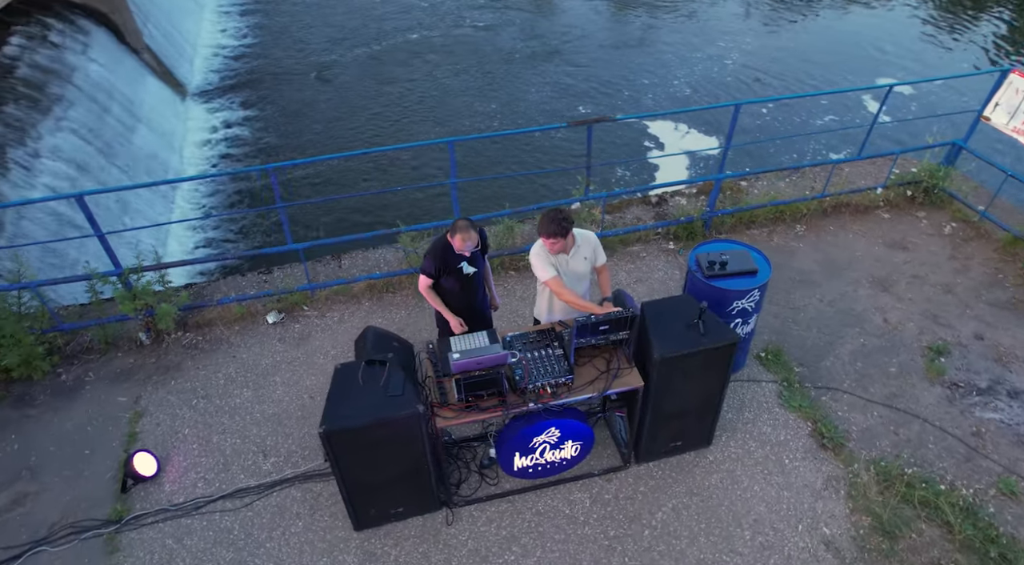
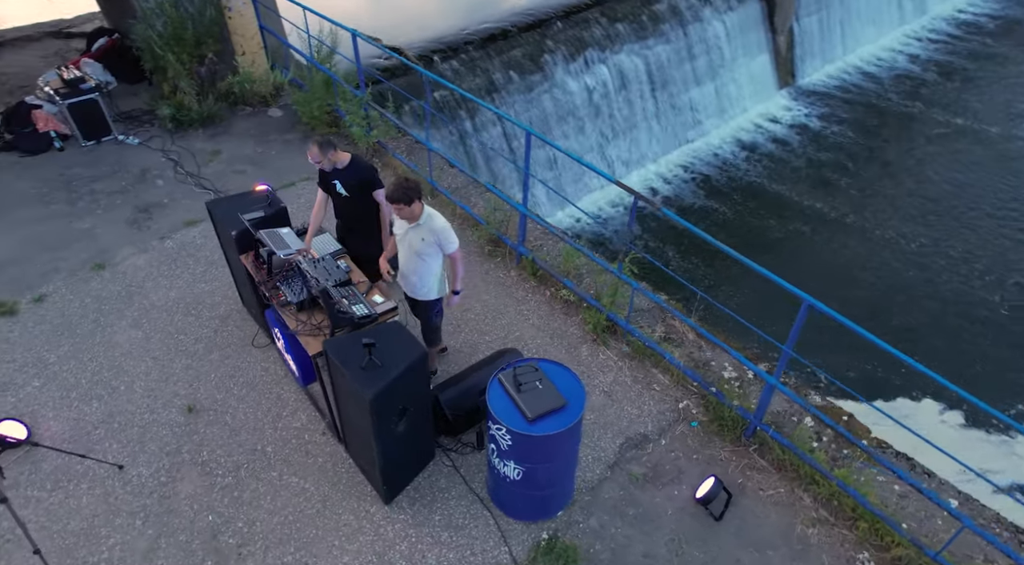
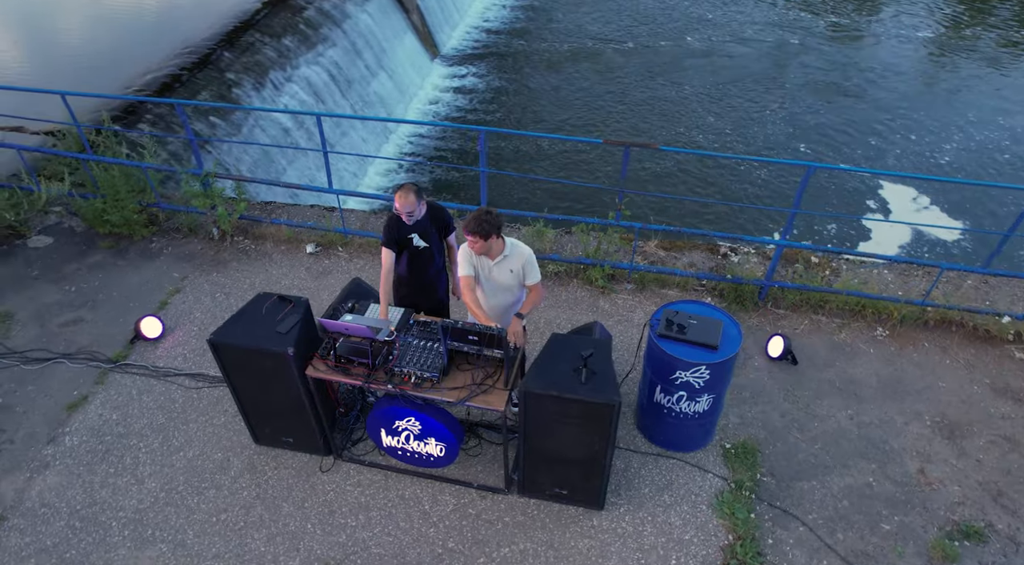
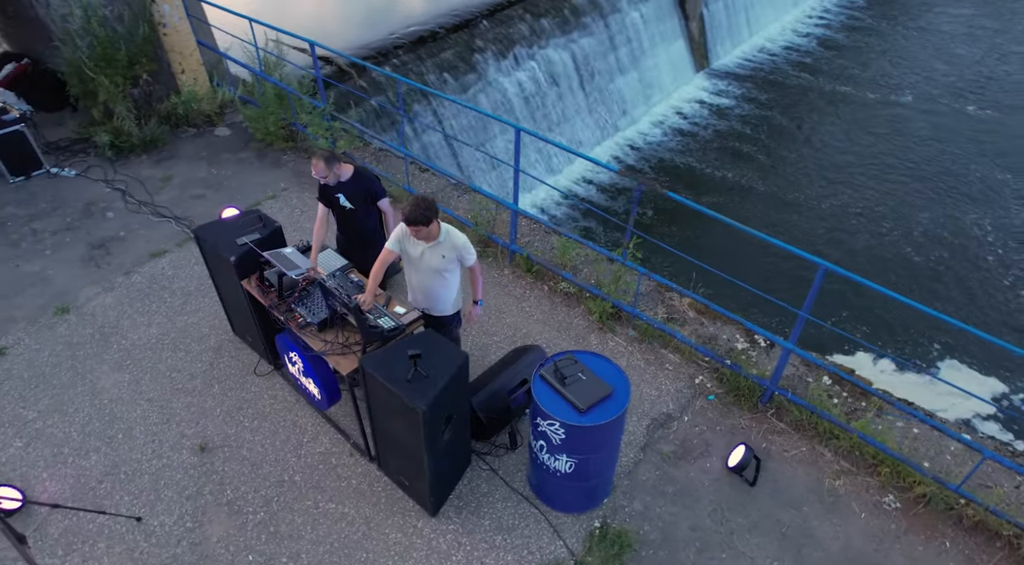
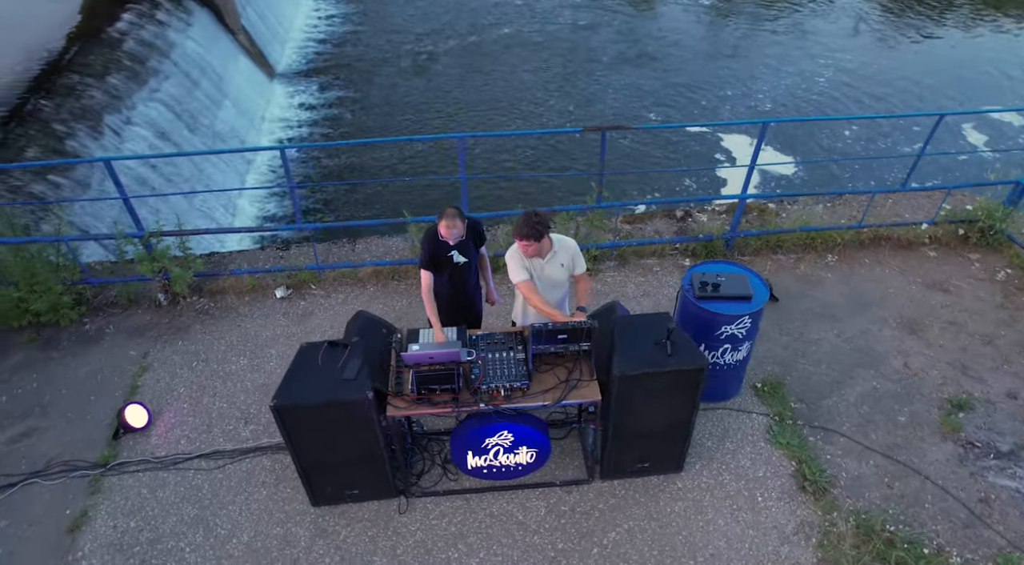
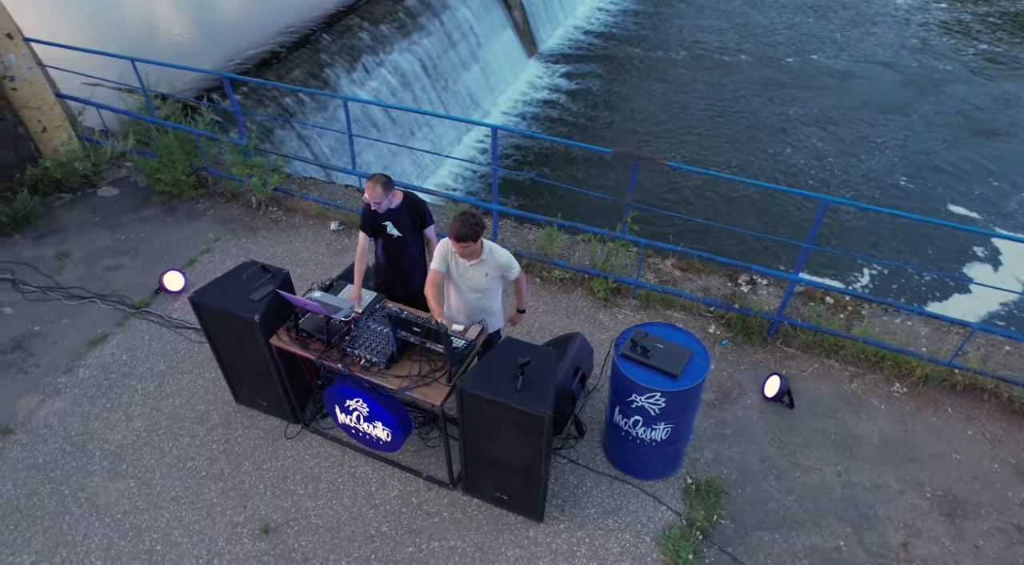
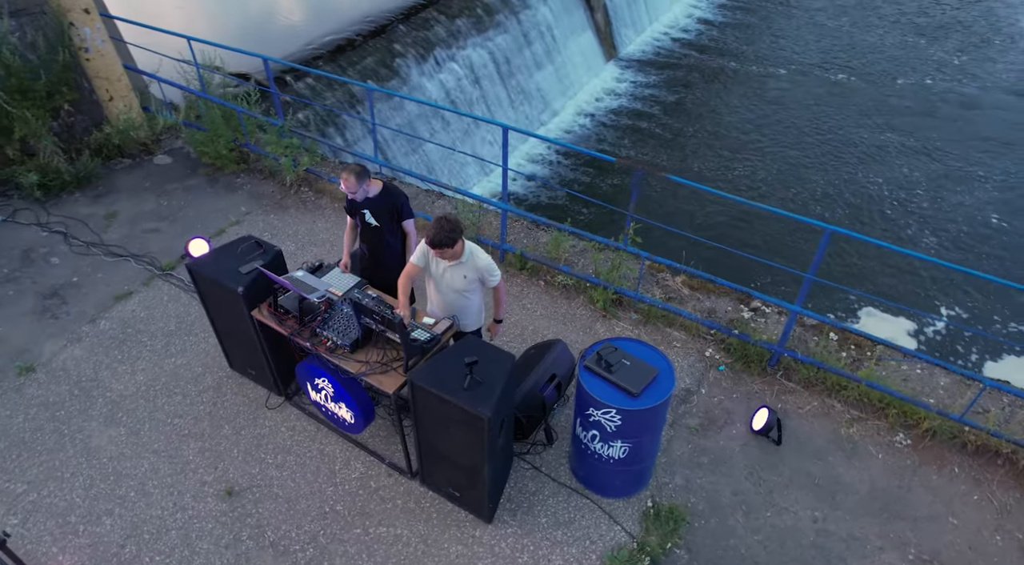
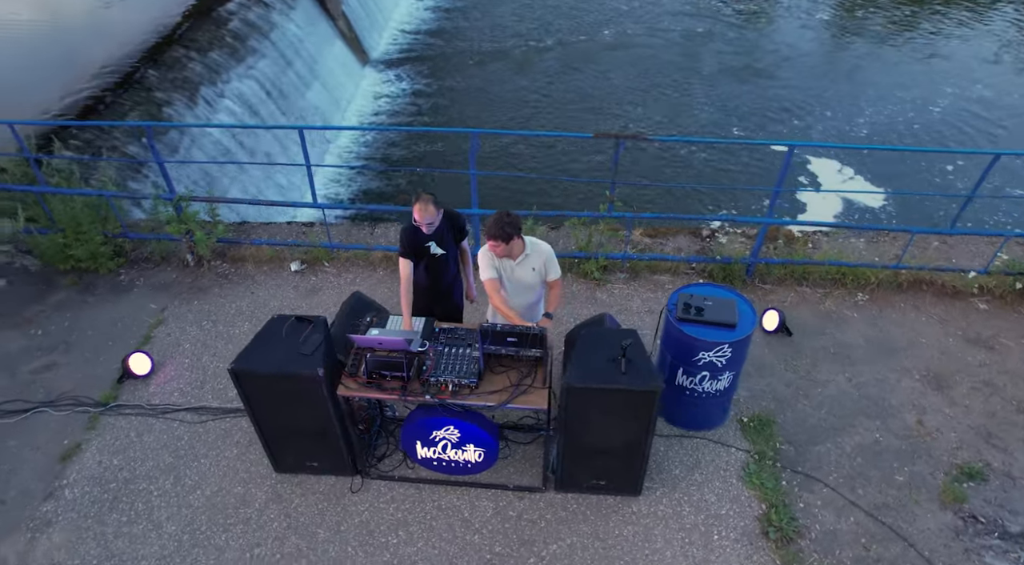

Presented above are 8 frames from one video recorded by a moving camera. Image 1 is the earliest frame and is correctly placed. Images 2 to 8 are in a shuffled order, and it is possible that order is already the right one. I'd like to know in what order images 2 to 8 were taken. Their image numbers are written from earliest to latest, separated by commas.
5, 8, 3, 6, 7, 4, 2
